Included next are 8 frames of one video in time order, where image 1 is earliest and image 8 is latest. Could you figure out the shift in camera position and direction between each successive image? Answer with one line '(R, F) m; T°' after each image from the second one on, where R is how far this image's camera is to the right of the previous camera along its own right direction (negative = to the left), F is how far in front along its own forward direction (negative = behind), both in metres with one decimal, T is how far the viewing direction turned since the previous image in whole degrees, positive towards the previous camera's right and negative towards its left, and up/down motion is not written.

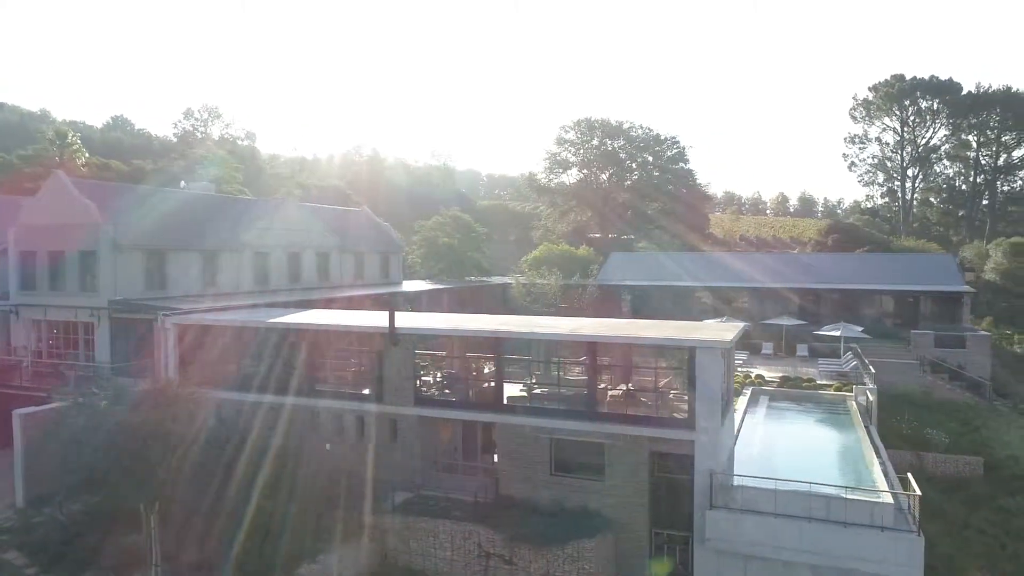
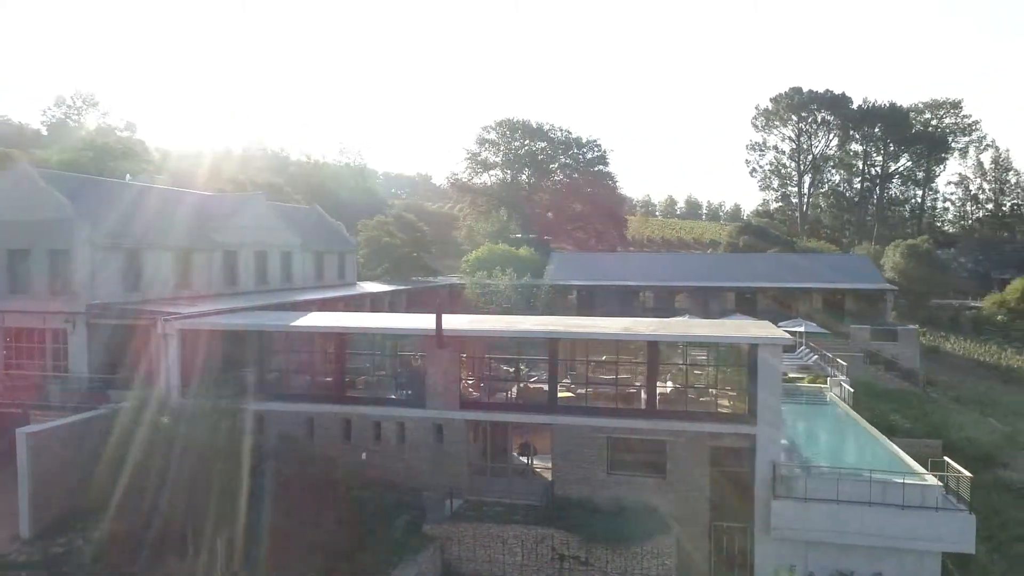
(-4.2, +0.5) m; +9°
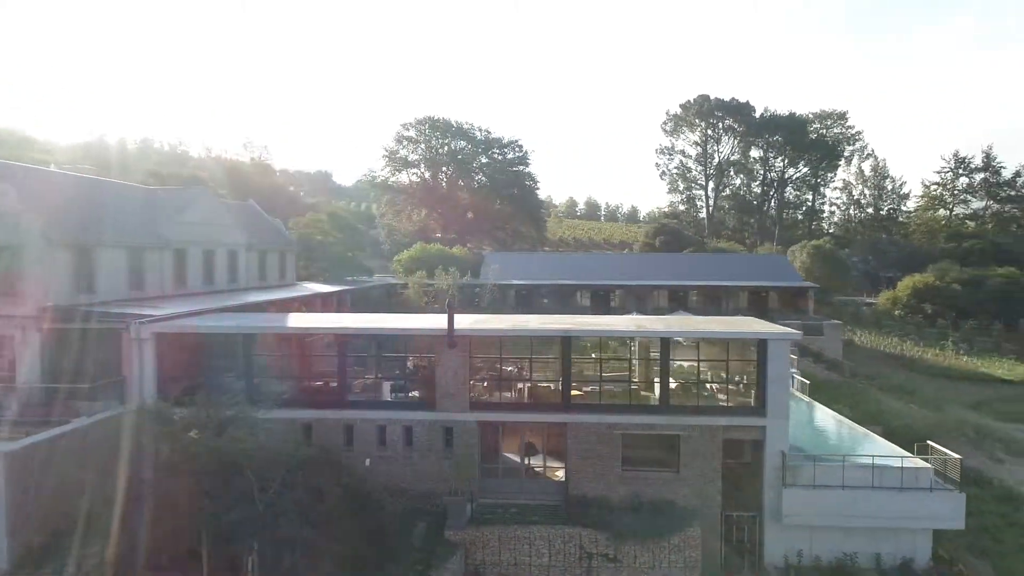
(-2.9, +0.5) m; +8°
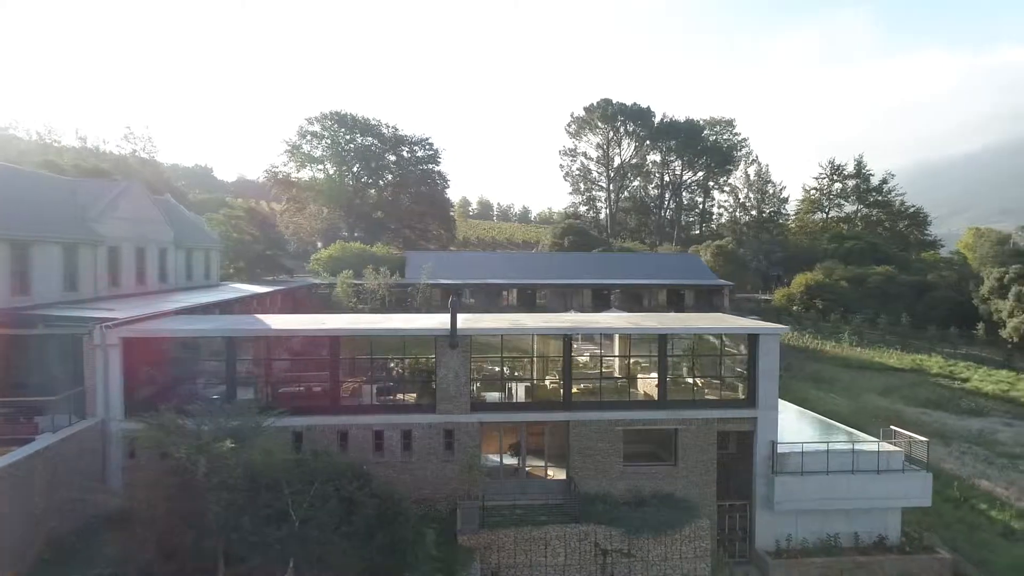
(-2.9, +0.5) m; +9°
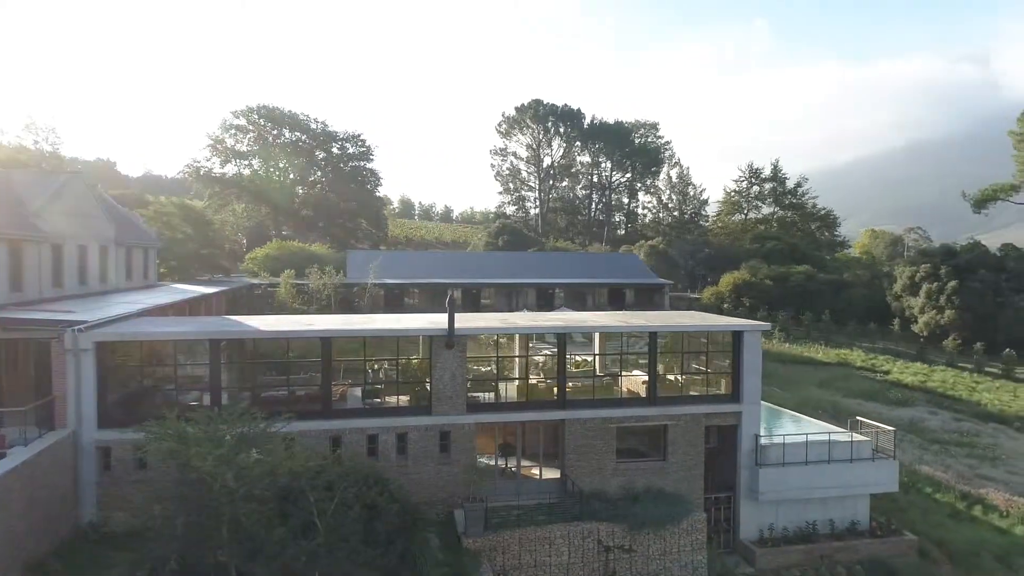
(-1.9, +0.3) m; +7°
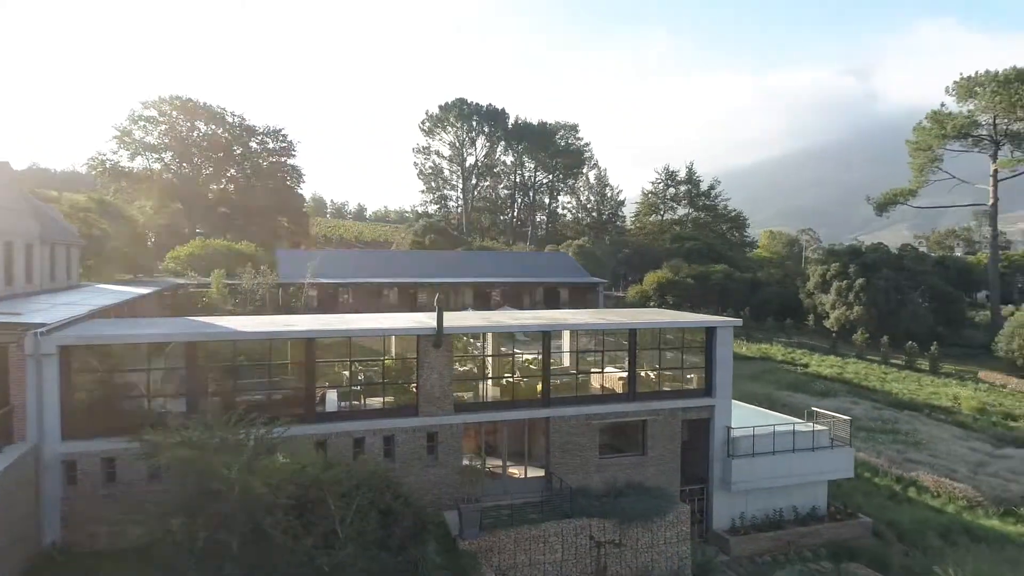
(-1.8, +0.2) m; +7°
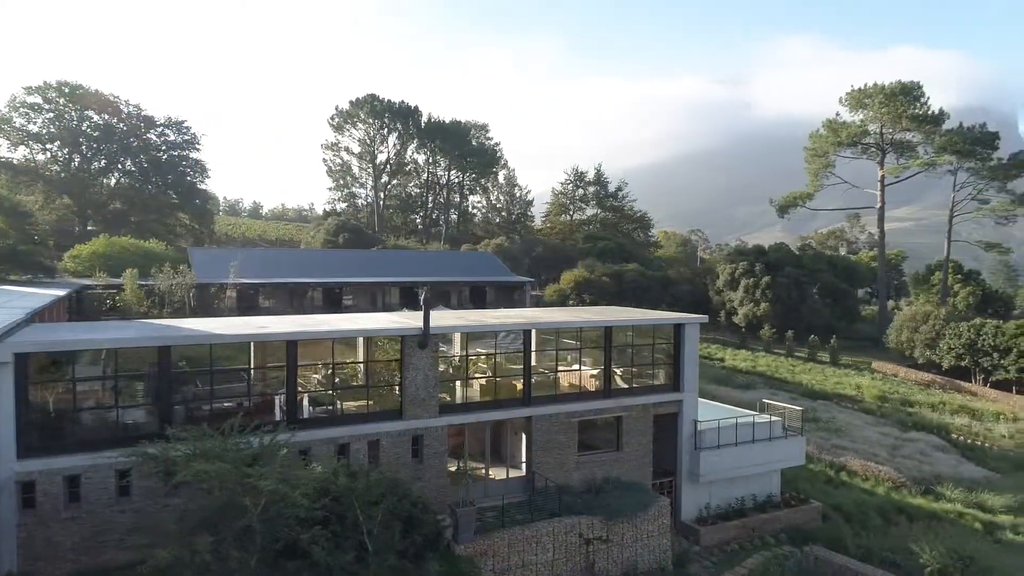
(-2.0, +0.3) m; +8°
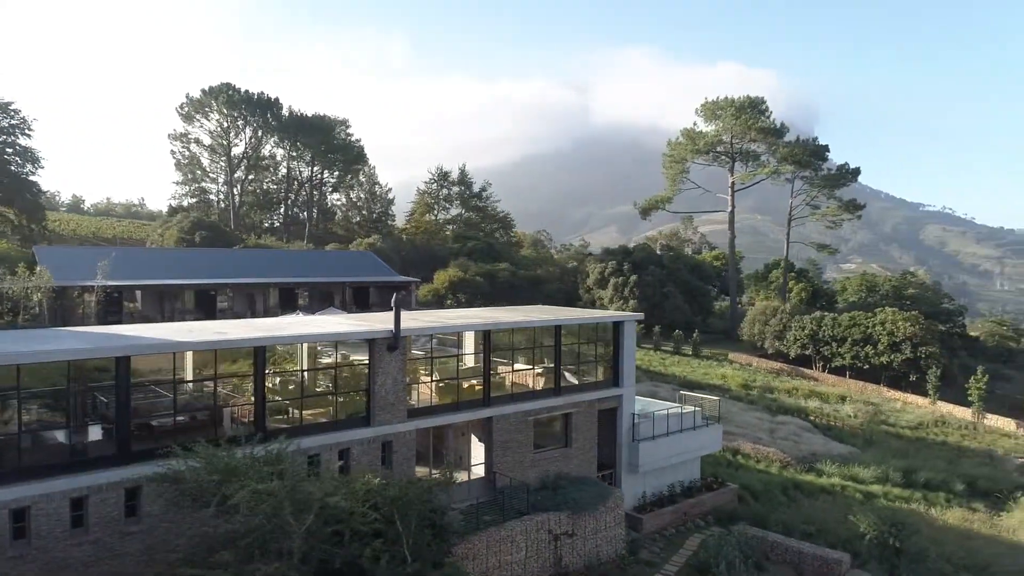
(-2.8, +0.3) m; +12°
